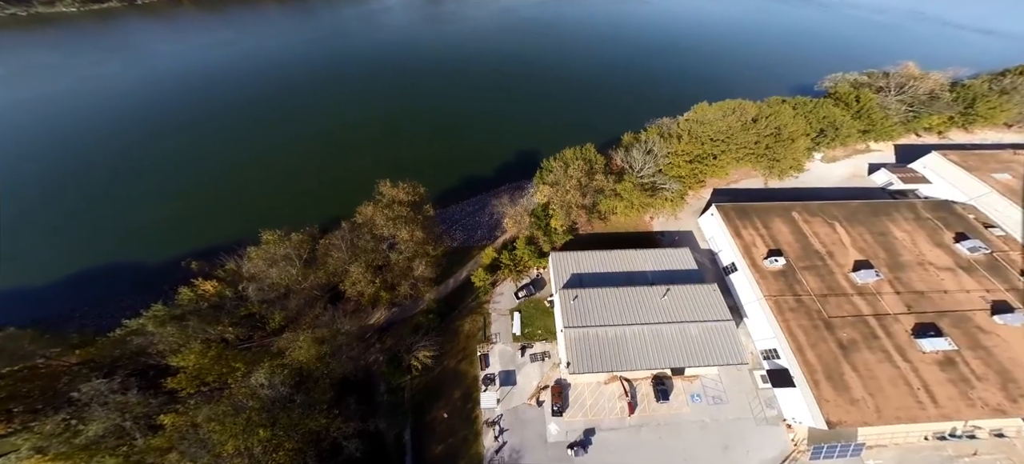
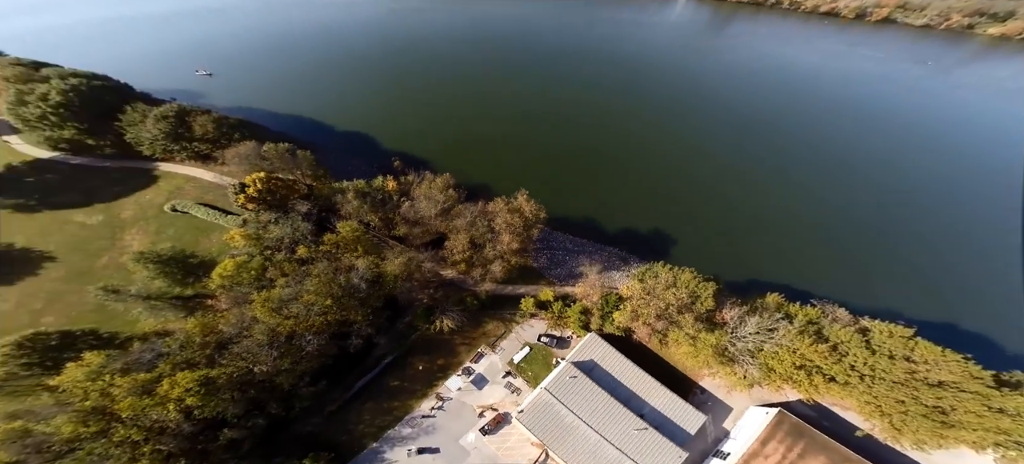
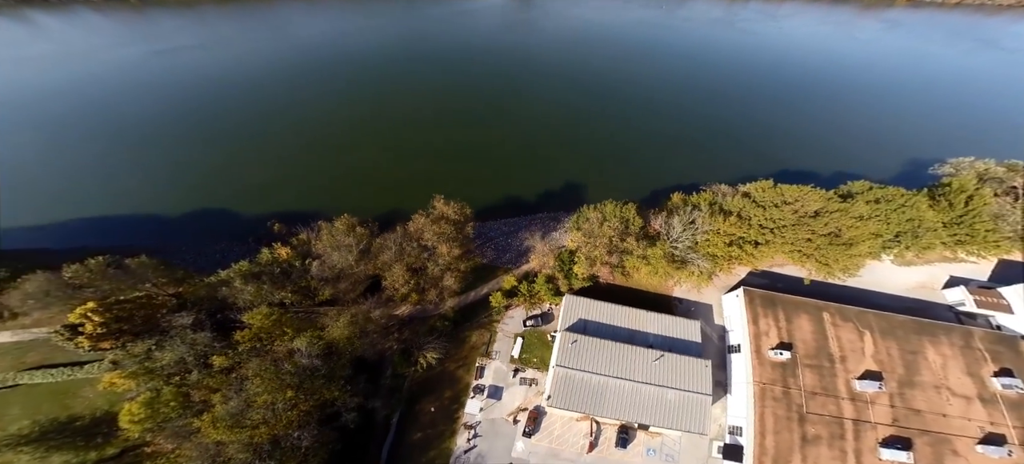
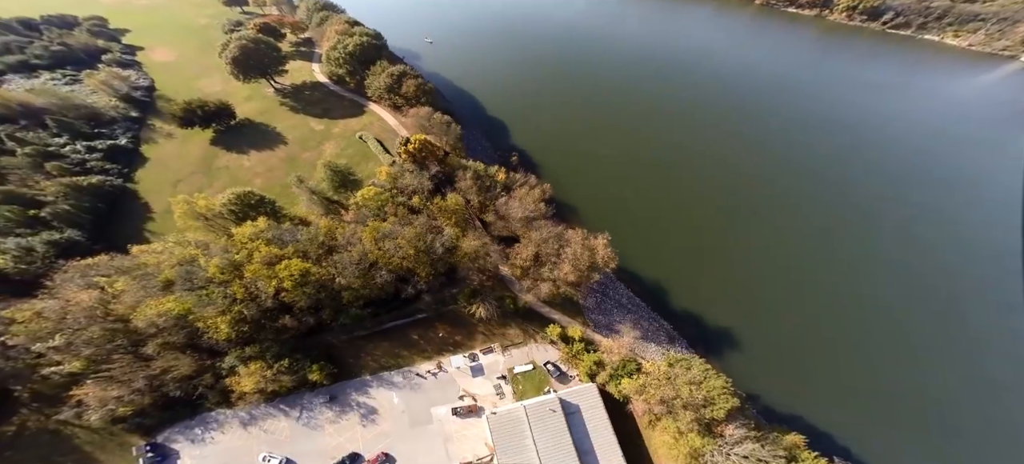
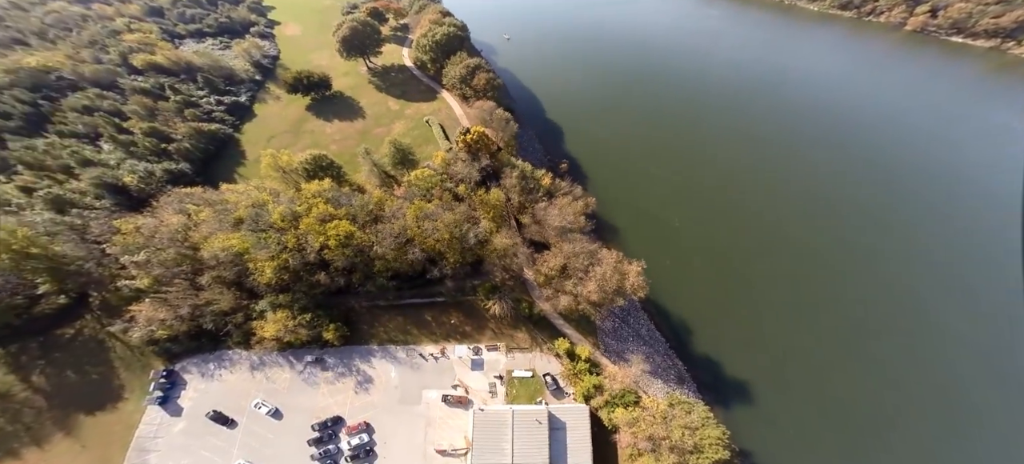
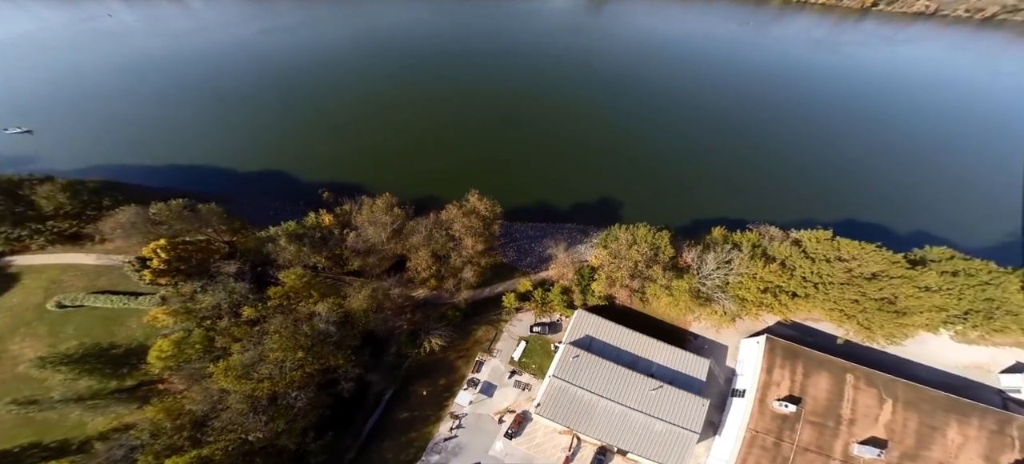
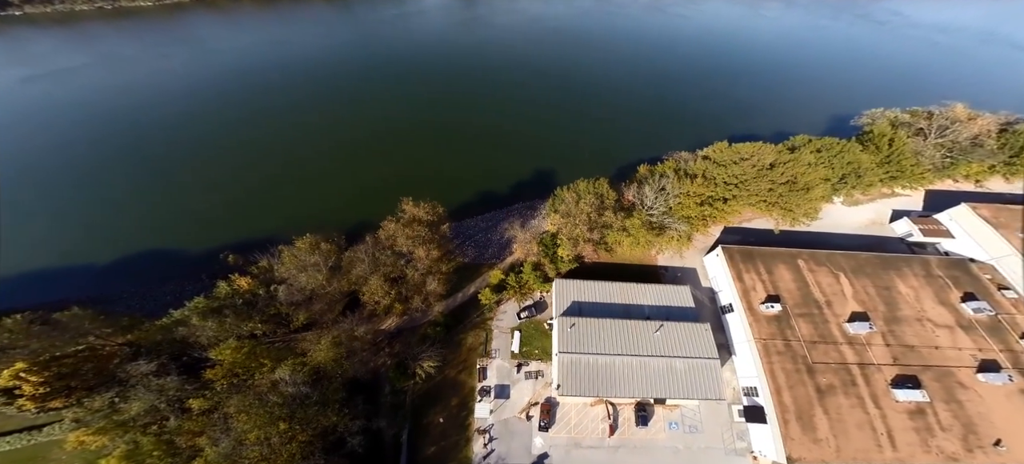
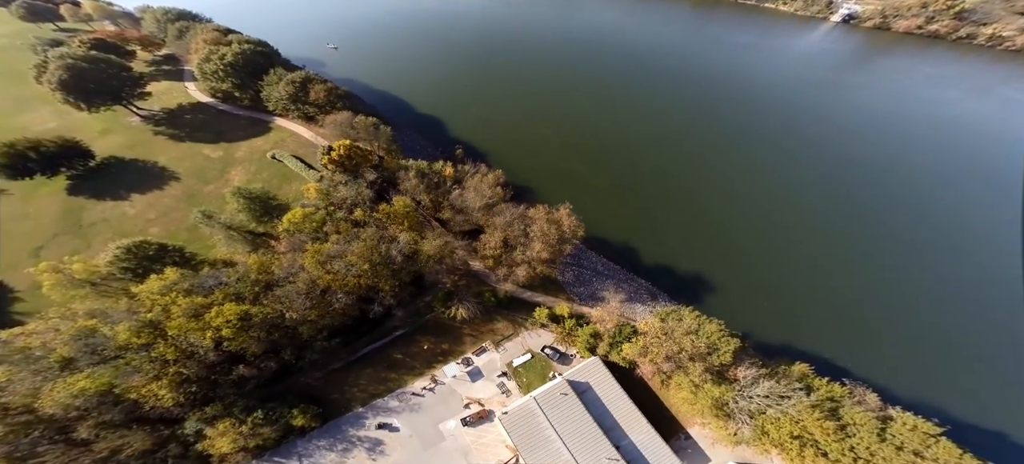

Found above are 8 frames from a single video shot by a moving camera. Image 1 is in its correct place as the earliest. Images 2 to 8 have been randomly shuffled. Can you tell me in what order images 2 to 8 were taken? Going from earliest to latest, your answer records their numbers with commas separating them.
7, 3, 6, 2, 8, 4, 5
